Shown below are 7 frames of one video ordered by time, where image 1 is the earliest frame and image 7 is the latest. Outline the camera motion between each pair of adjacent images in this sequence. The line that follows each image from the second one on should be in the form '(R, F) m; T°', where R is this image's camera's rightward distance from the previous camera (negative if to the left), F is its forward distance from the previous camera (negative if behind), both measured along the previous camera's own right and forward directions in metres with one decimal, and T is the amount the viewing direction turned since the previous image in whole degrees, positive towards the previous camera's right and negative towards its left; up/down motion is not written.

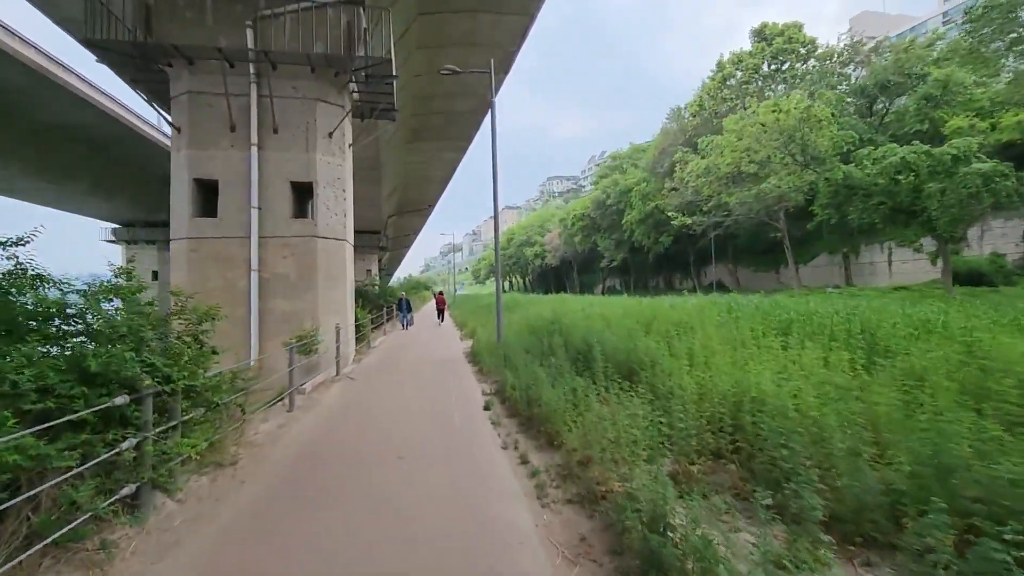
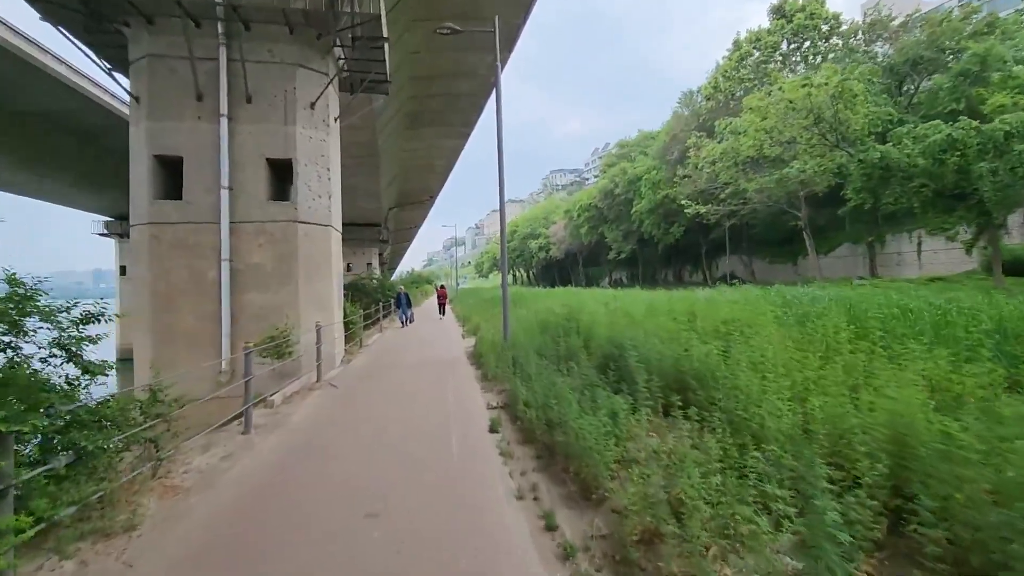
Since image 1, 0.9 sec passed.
(-0.1, +1.7) m; 0°
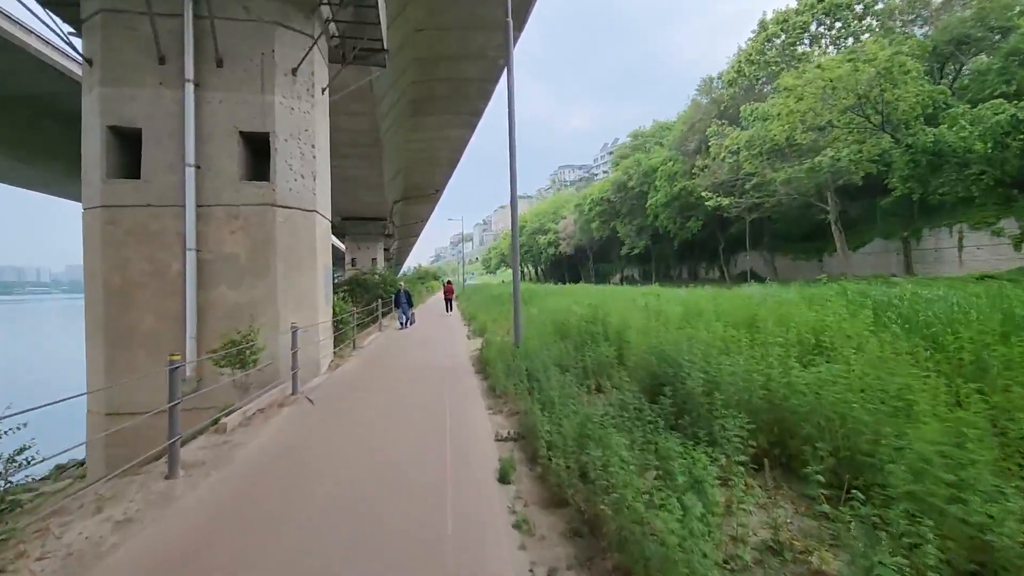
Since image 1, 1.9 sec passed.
(-0.1, +1.7) m; -1°
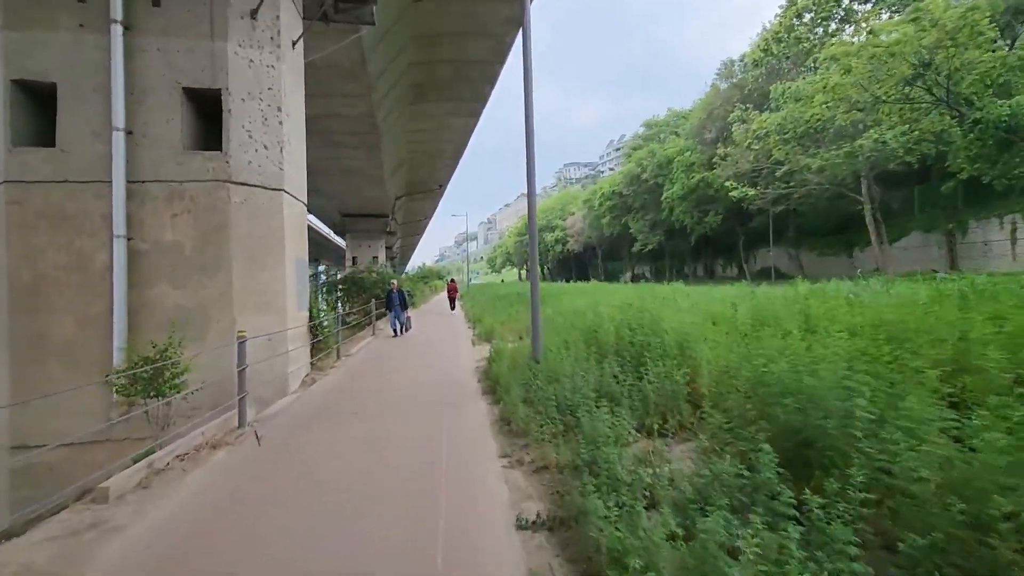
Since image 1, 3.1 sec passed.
(-0.2, +2.1) m; -1°
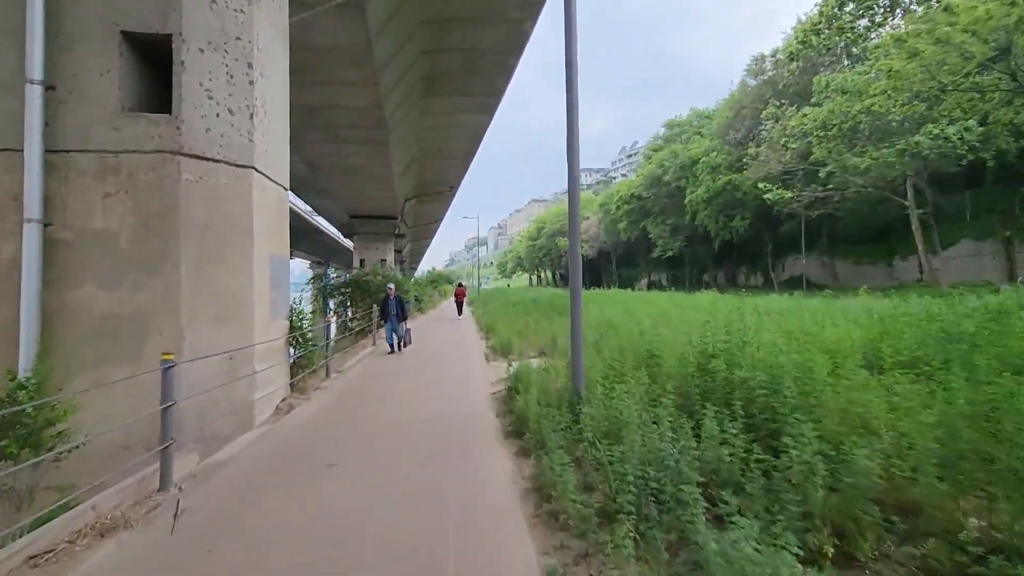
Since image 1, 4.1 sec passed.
(-0.3, +1.9) m; -1°
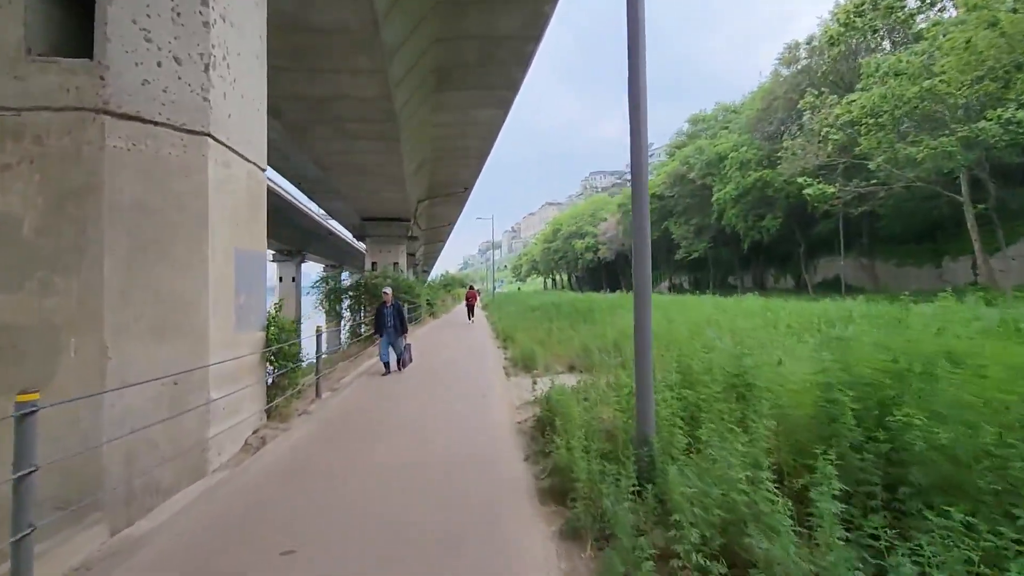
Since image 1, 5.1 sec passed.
(-0.2, +1.7) m; -1°
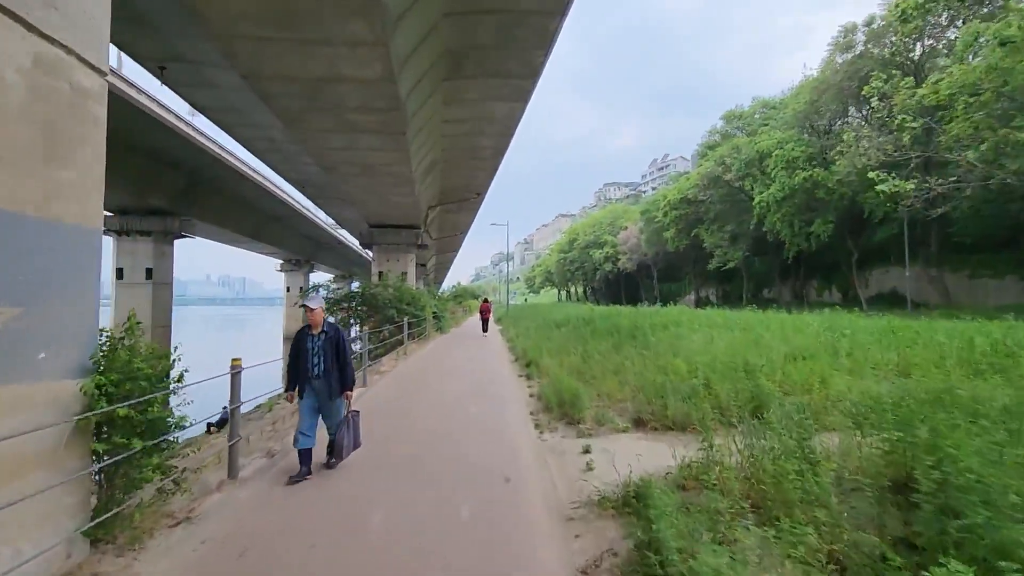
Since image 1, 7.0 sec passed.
(-0.3, +3.3) m; -1°
